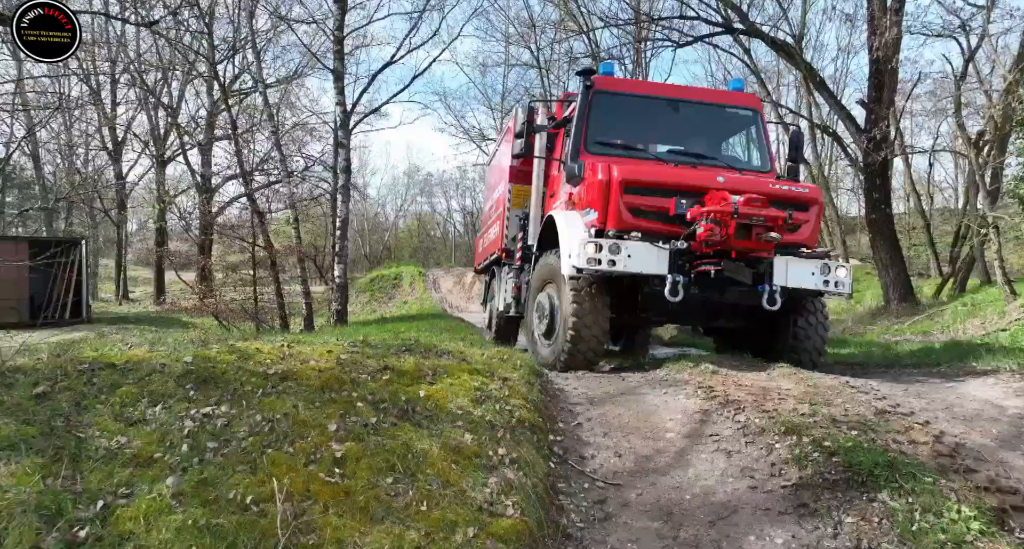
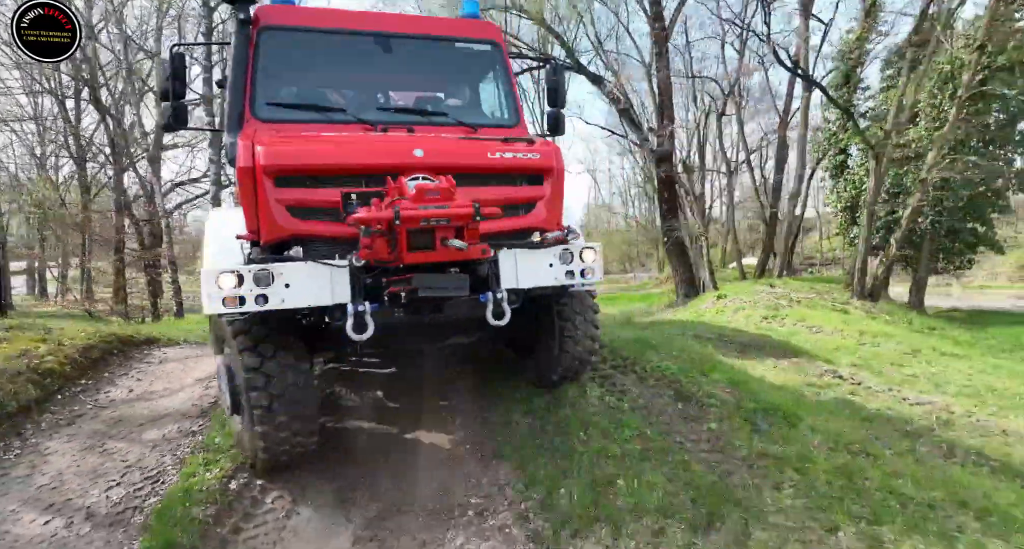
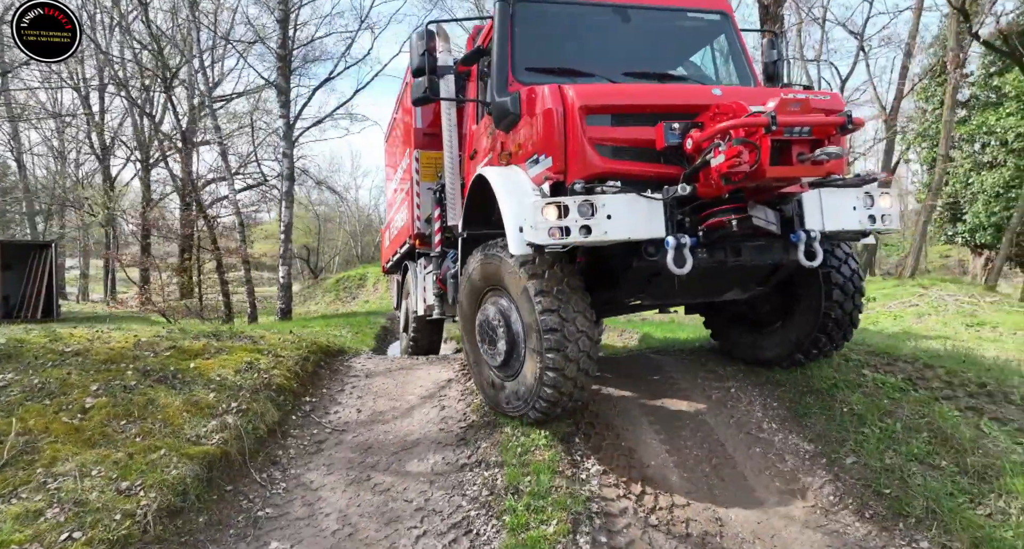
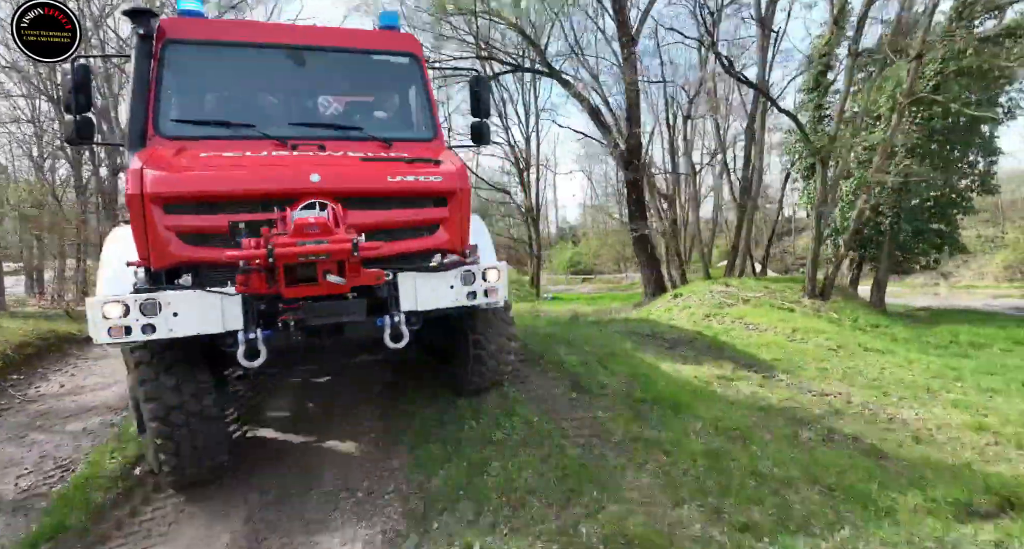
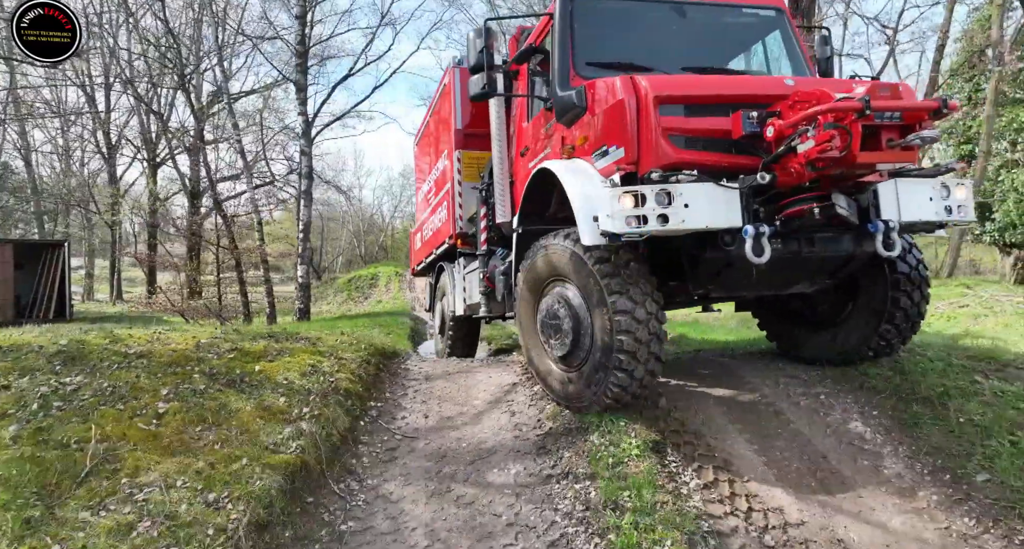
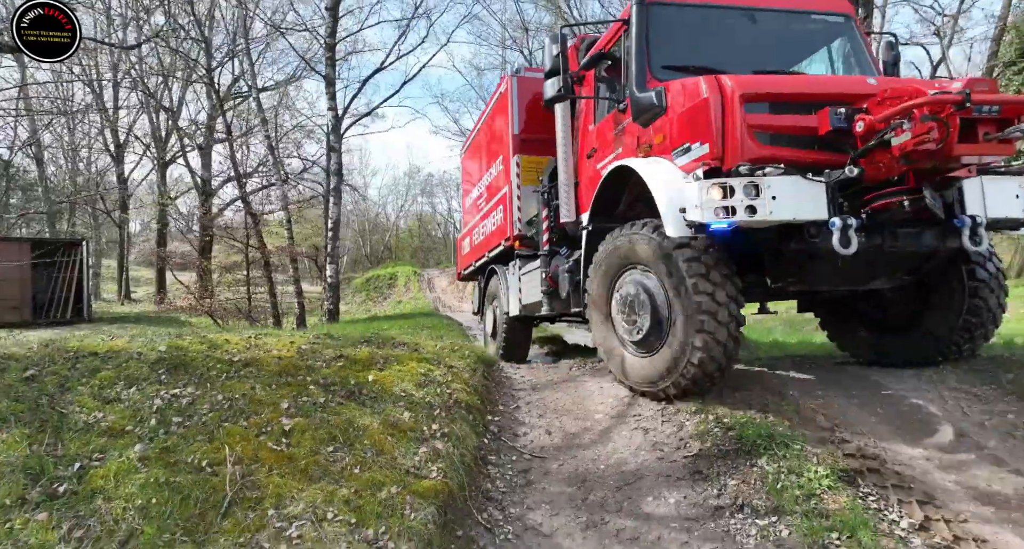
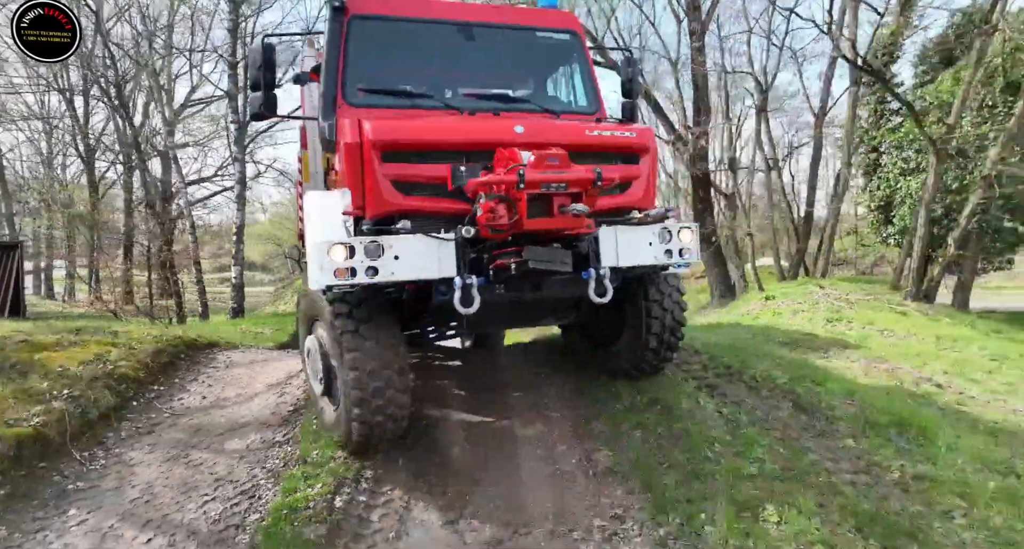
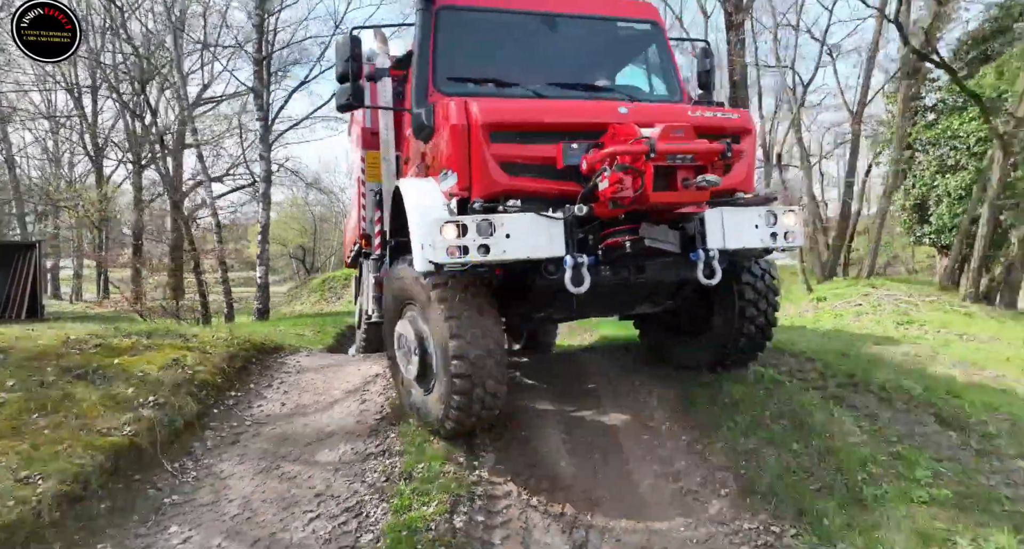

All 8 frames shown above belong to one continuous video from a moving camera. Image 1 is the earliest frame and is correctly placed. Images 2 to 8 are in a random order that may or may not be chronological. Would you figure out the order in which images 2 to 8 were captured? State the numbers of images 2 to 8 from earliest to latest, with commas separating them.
6, 5, 3, 8, 7, 2, 4
